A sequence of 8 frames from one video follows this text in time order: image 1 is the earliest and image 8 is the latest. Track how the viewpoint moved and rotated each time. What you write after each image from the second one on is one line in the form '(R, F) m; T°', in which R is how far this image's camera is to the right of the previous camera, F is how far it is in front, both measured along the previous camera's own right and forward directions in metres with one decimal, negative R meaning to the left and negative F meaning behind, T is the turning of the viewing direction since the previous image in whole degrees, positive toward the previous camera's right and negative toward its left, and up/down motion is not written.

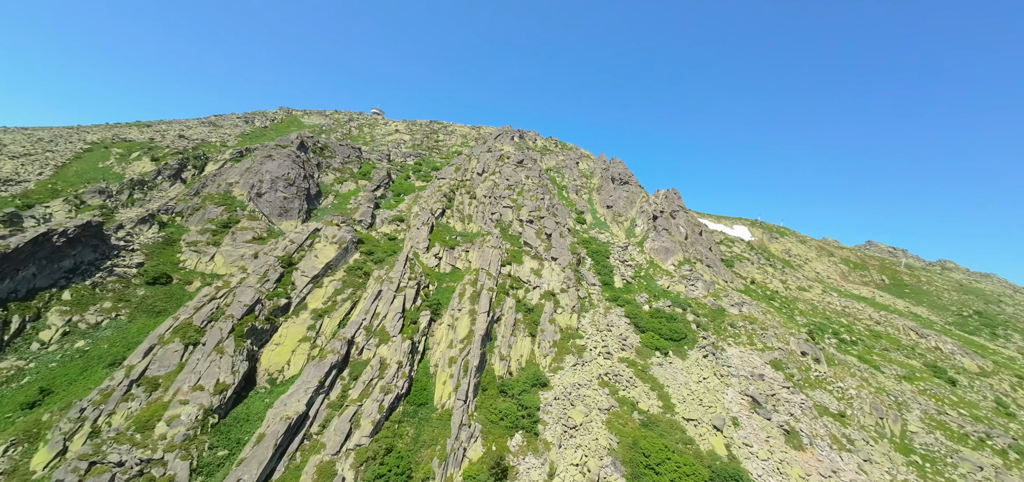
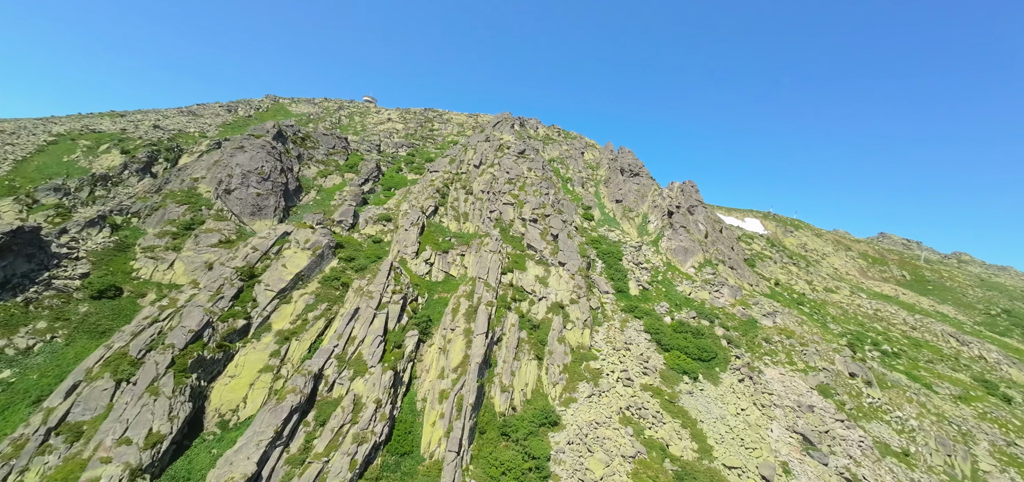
(-0.2, +6.0) m; 0°
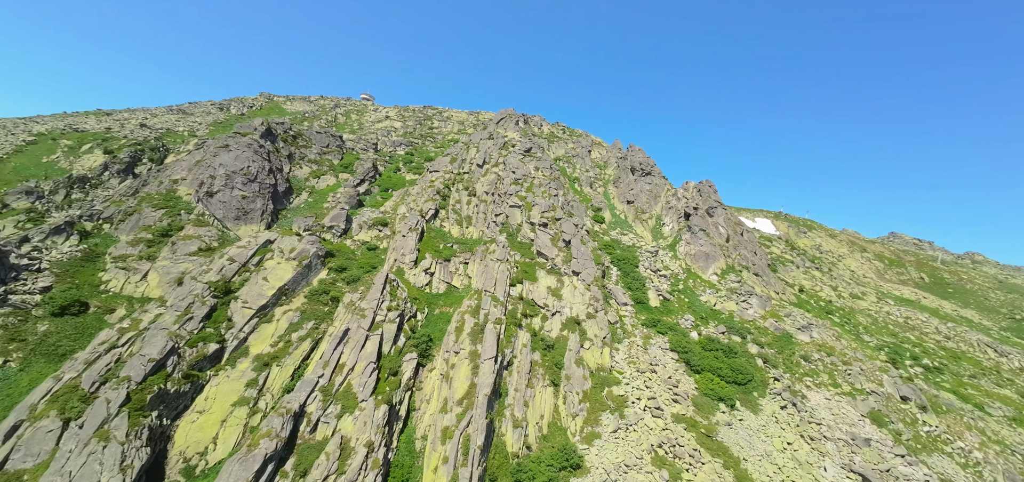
(-0.9, +3.9) m; 0°
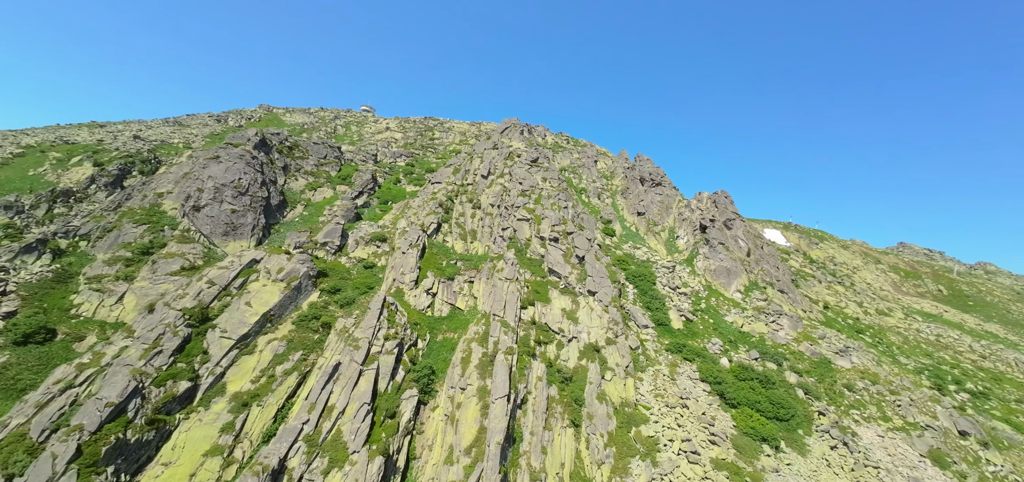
(-0.9, +3.1) m; 0°
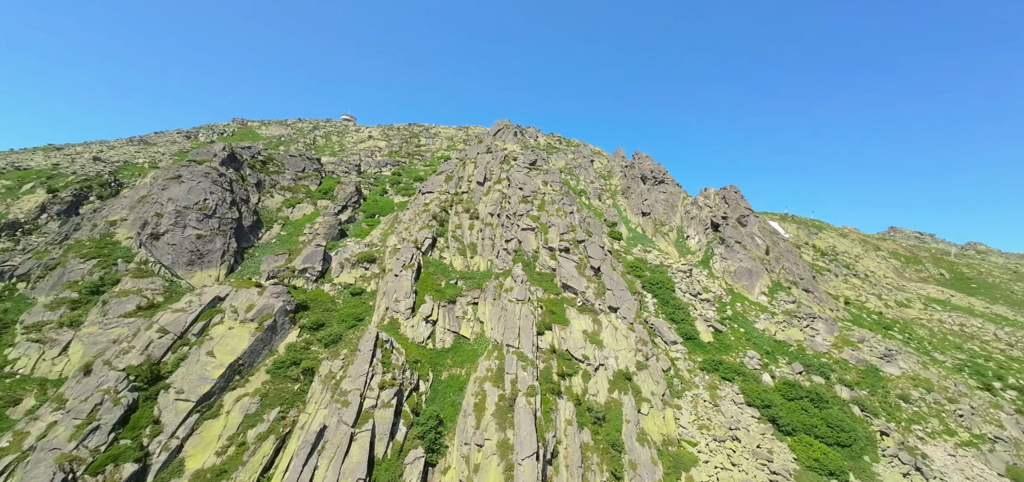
(-1.4, +4.1) m; +2°
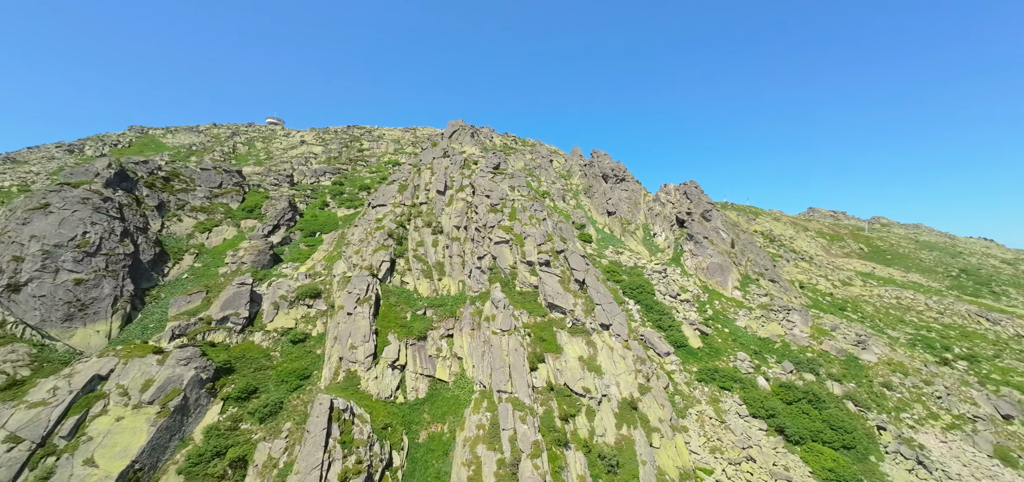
(-1.7, +4.2) m; +8°
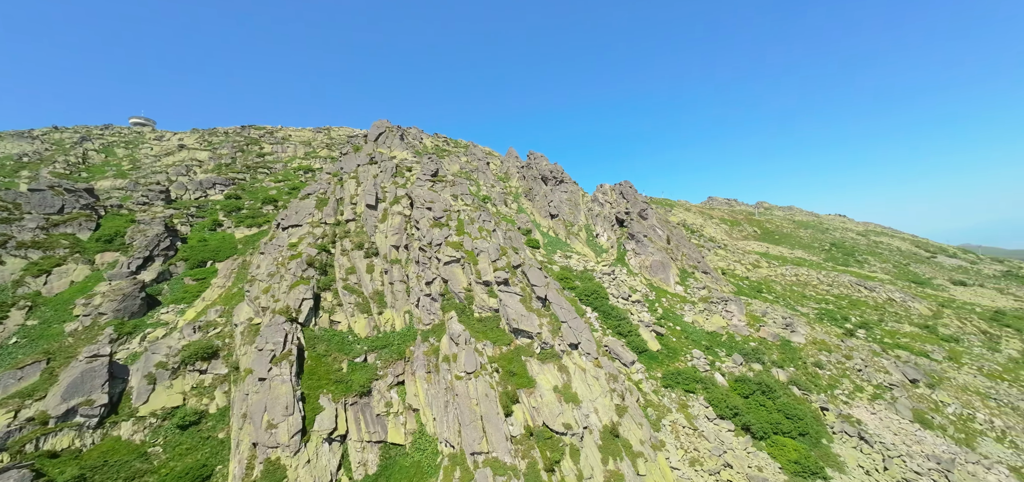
(-1.6, +3.5) m; +11°
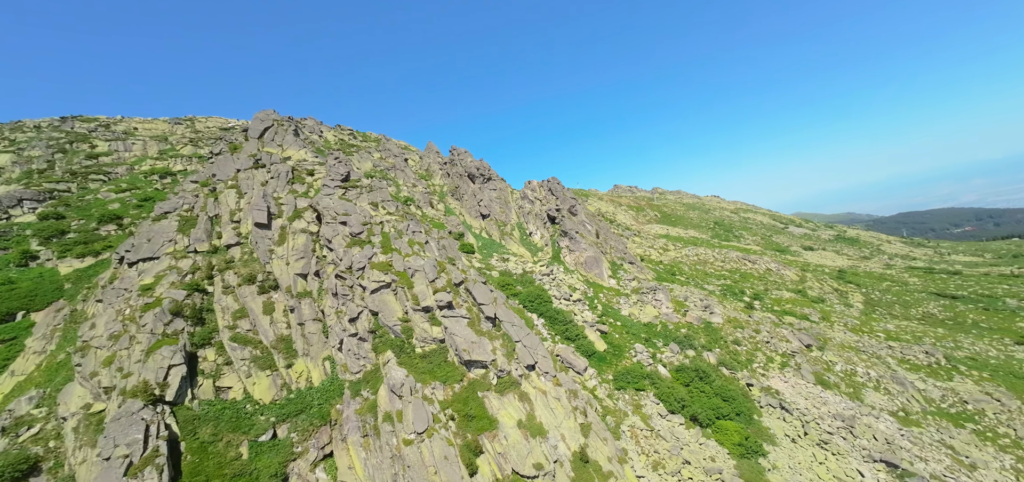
(-1.5, +3.3) m; +13°
